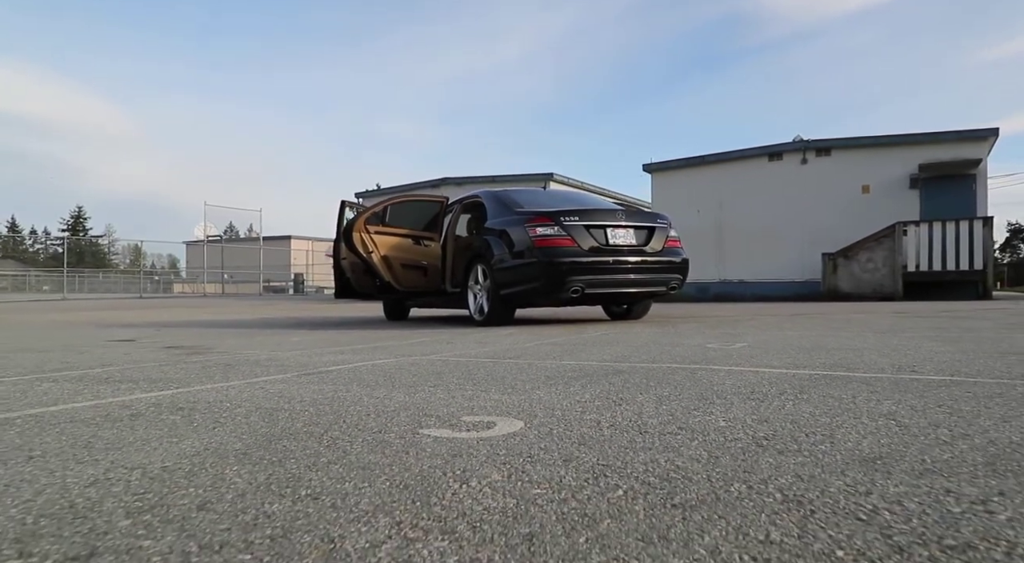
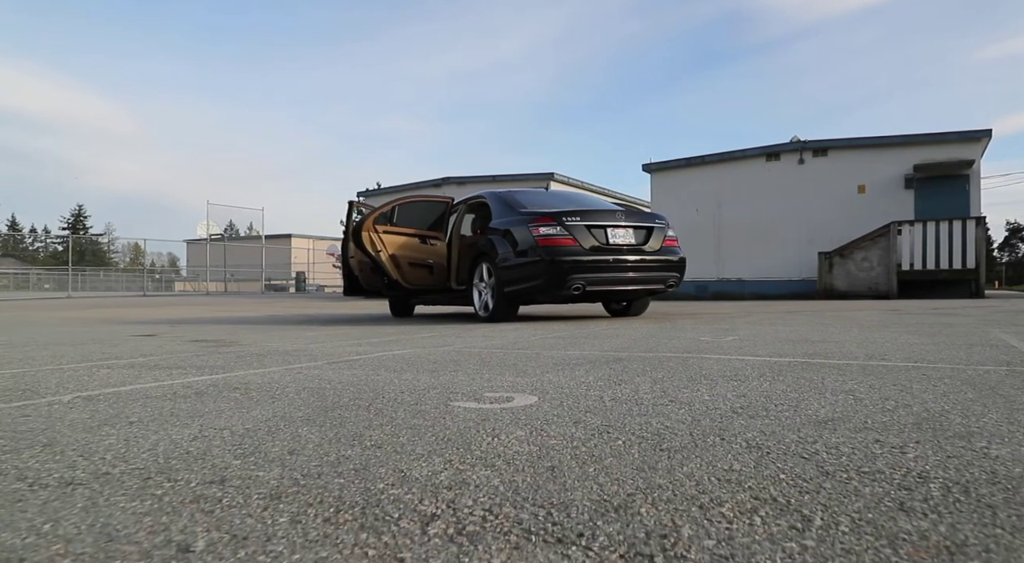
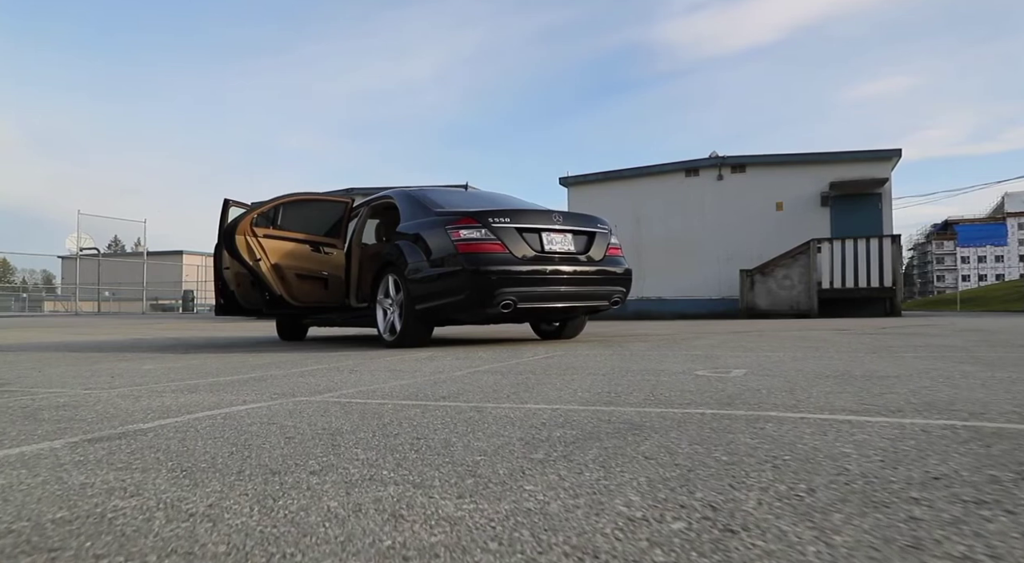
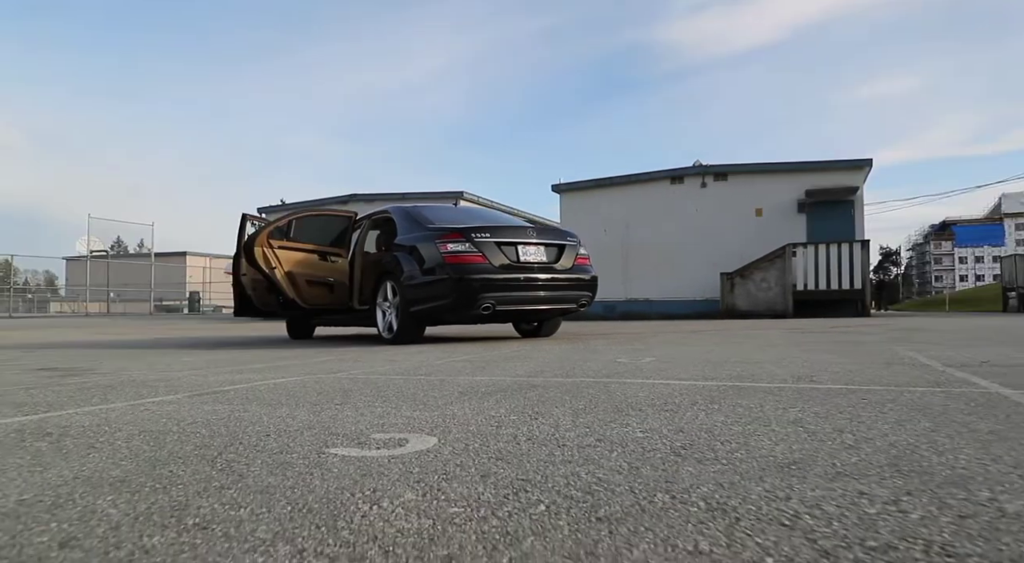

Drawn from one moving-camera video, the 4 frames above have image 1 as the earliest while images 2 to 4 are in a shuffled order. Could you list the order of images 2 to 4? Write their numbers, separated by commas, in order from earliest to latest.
2, 4, 3
